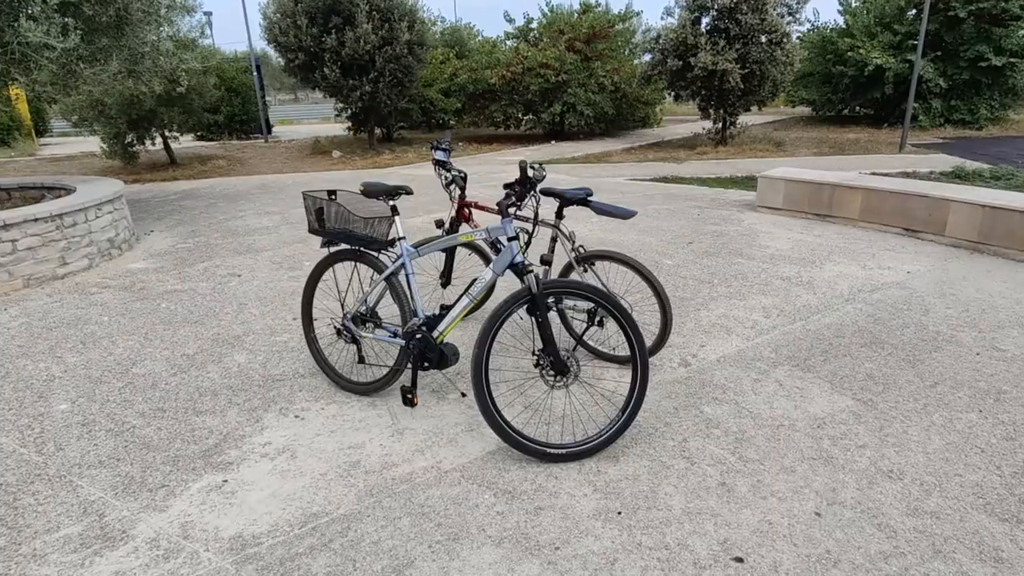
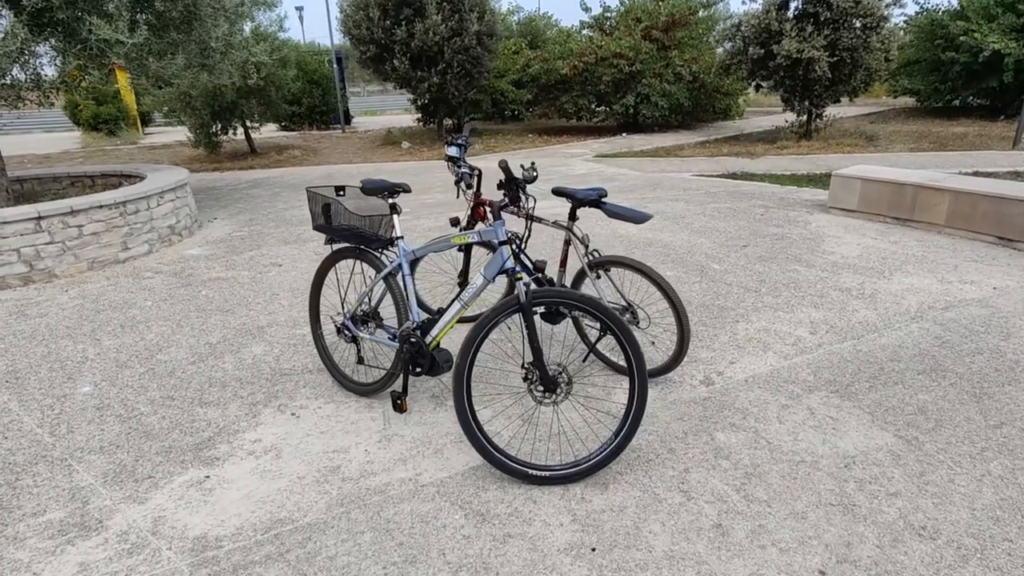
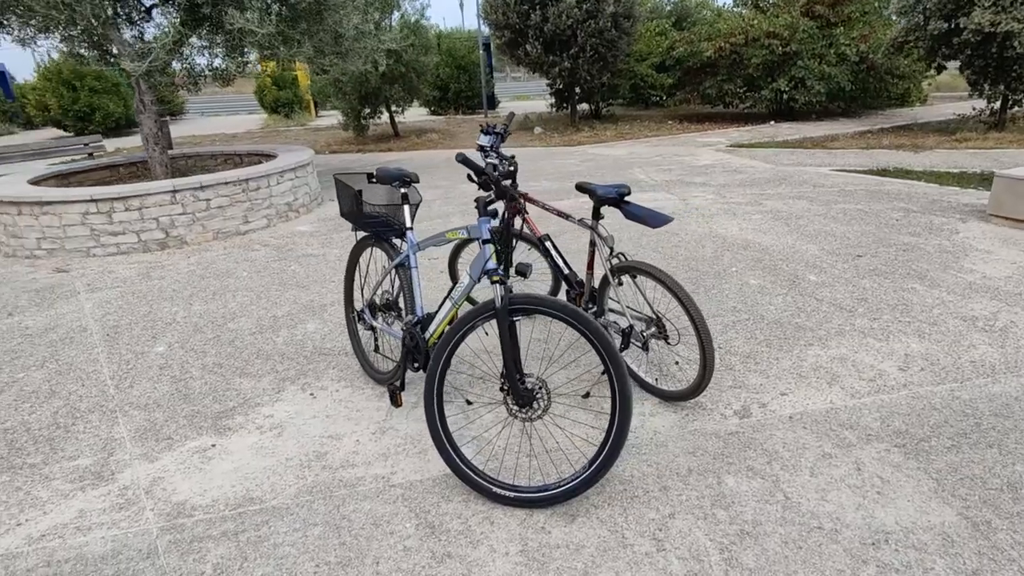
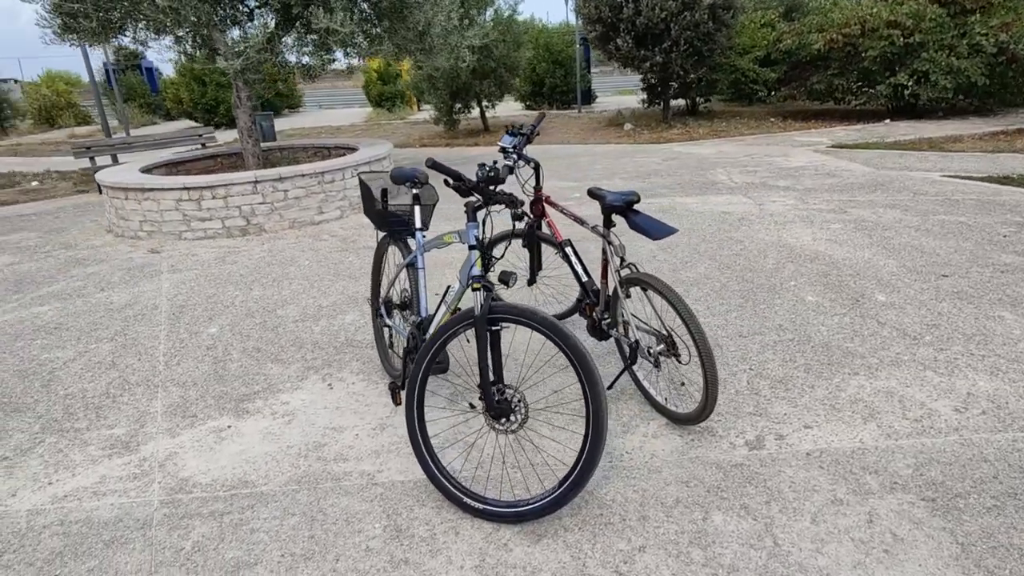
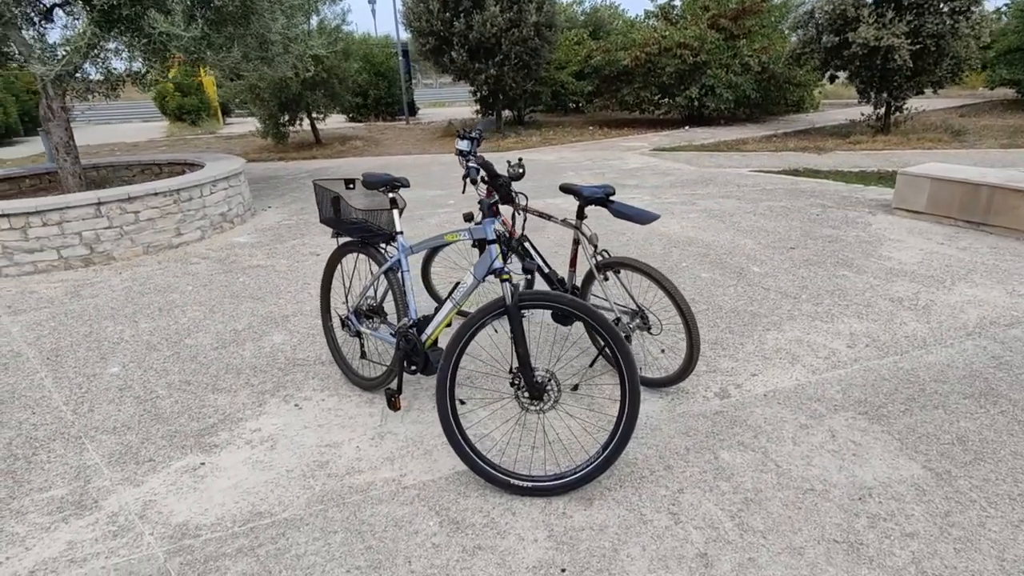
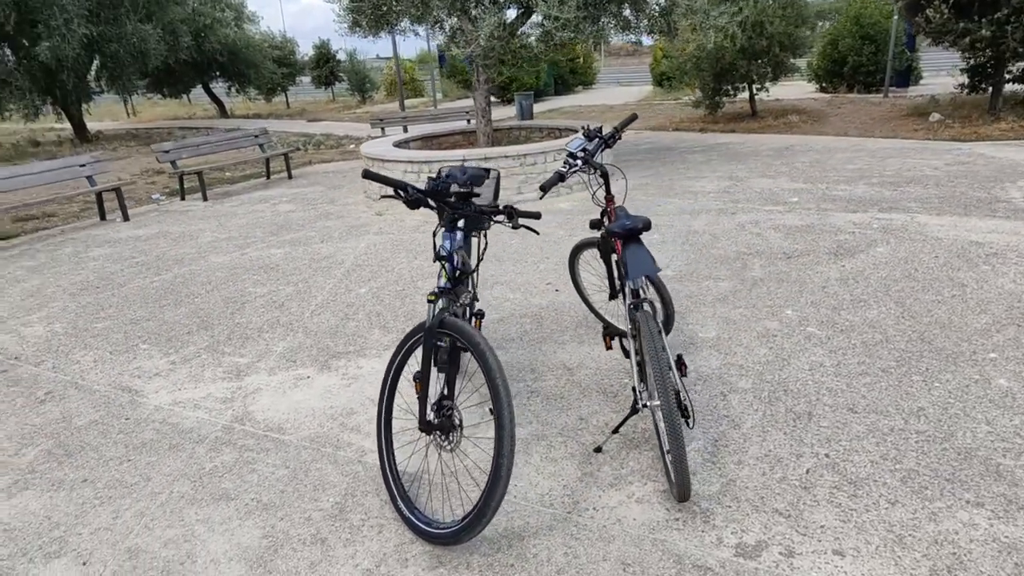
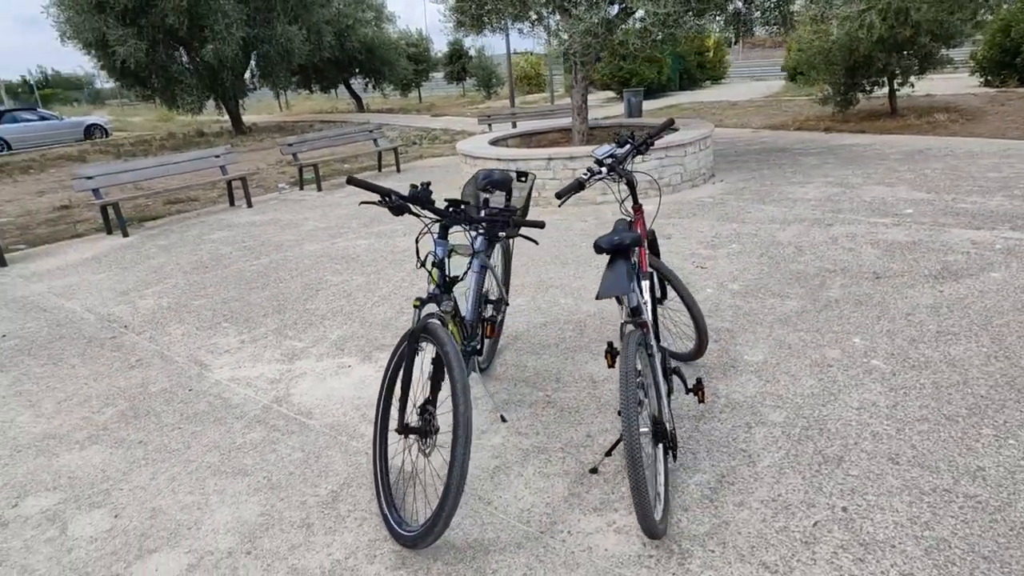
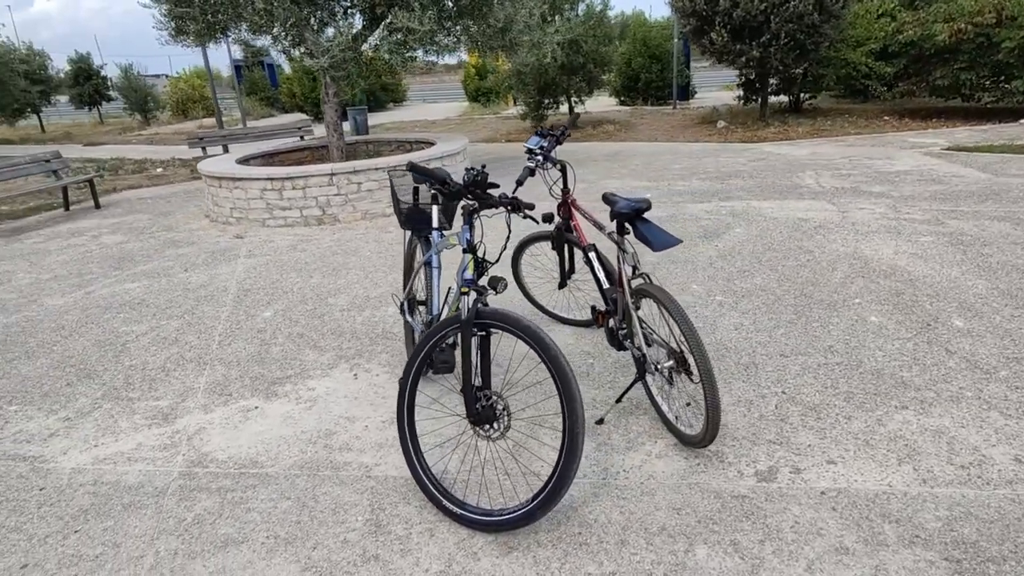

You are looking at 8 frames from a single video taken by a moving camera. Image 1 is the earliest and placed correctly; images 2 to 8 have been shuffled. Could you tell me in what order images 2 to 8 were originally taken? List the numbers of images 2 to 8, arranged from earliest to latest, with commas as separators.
2, 5, 3, 4, 8, 6, 7
